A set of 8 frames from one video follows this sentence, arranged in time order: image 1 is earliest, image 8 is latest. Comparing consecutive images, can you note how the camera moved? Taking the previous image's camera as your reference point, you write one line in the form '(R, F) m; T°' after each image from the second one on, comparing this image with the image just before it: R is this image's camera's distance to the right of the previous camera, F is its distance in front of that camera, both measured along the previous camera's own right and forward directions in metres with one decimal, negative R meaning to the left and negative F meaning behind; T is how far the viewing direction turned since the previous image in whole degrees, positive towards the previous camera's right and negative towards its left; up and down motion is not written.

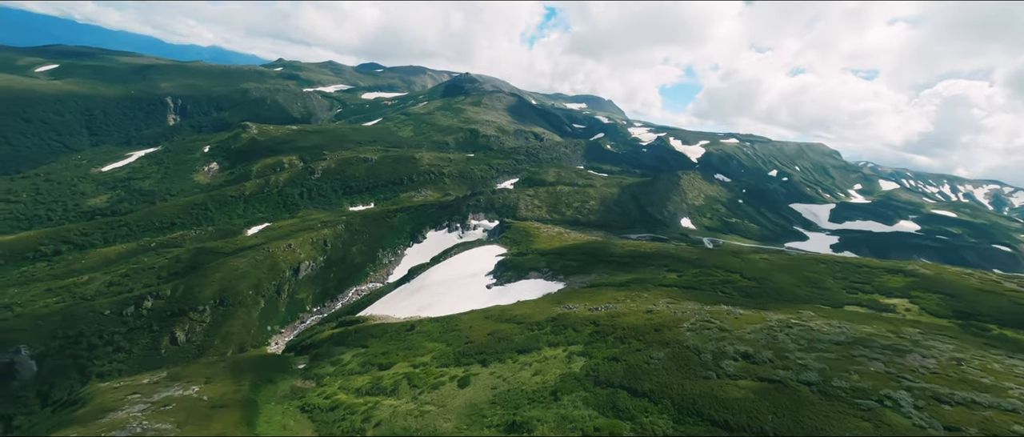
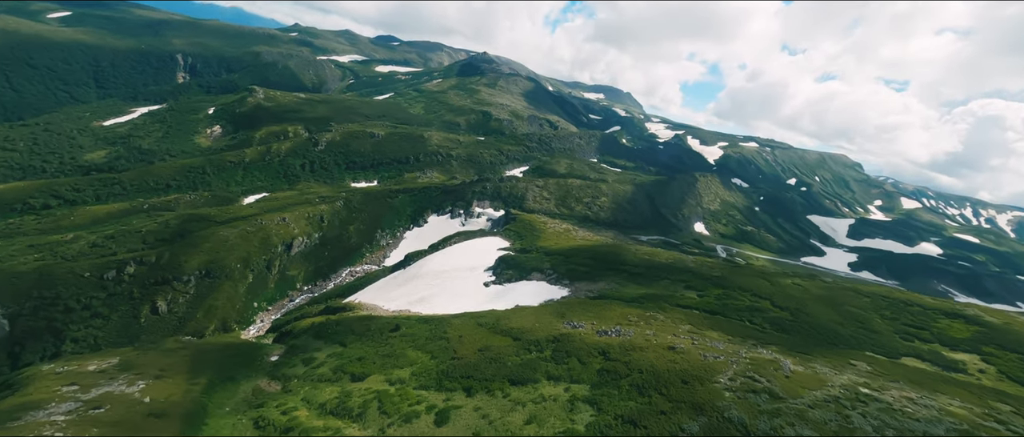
(0.0, +8.7) m; -1°
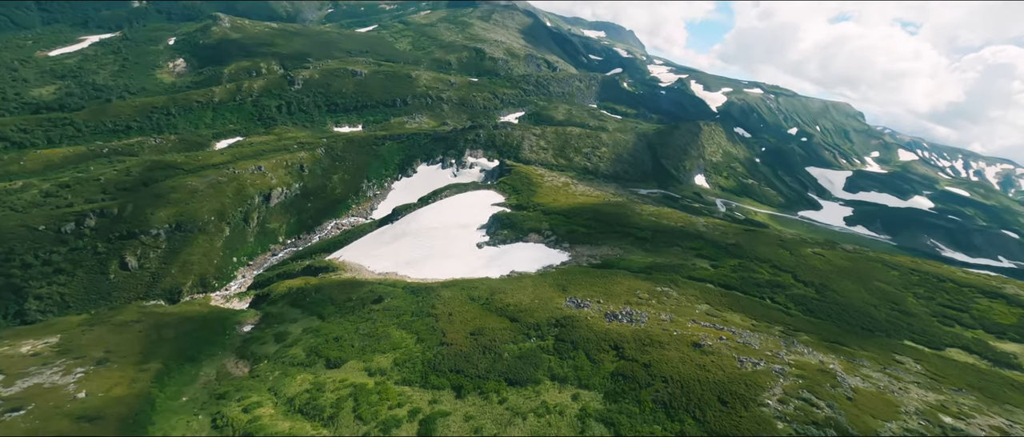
(-0.6, +9.0) m; +1°
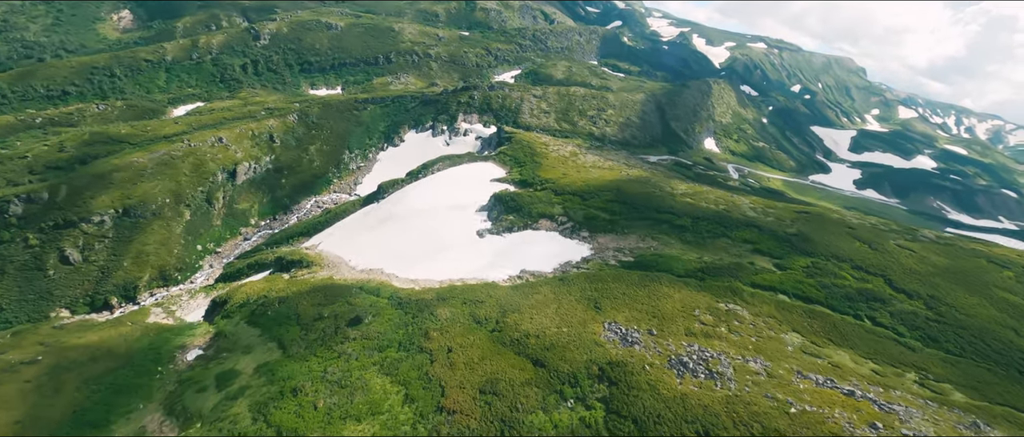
(-2.8, +15.2) m; +1°
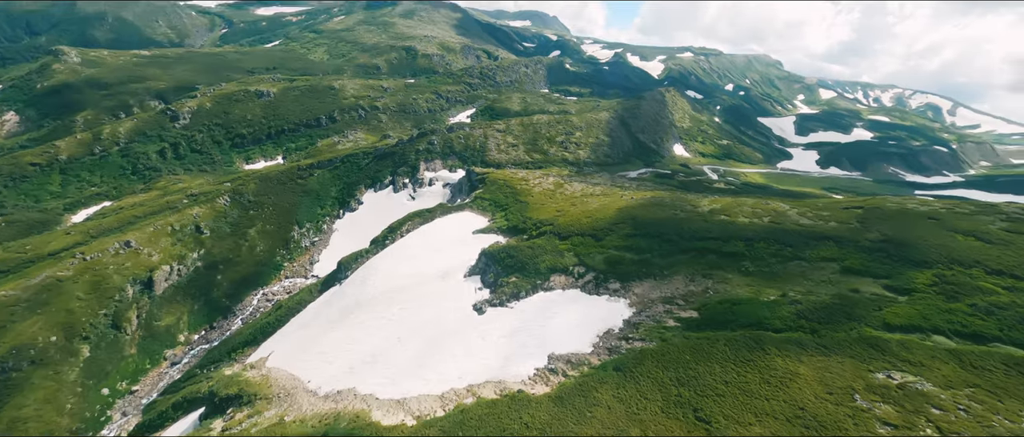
(-4.0, +16.0) m; +5°
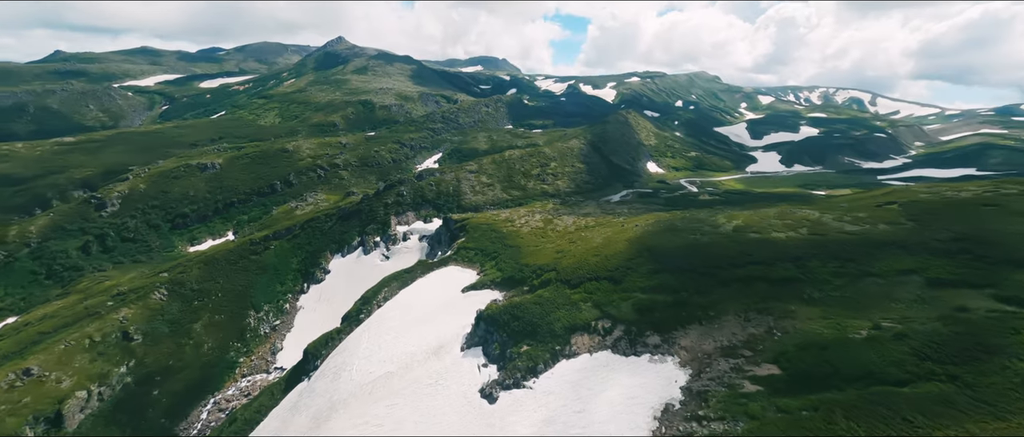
(-2.8, +10.2) m; +4°
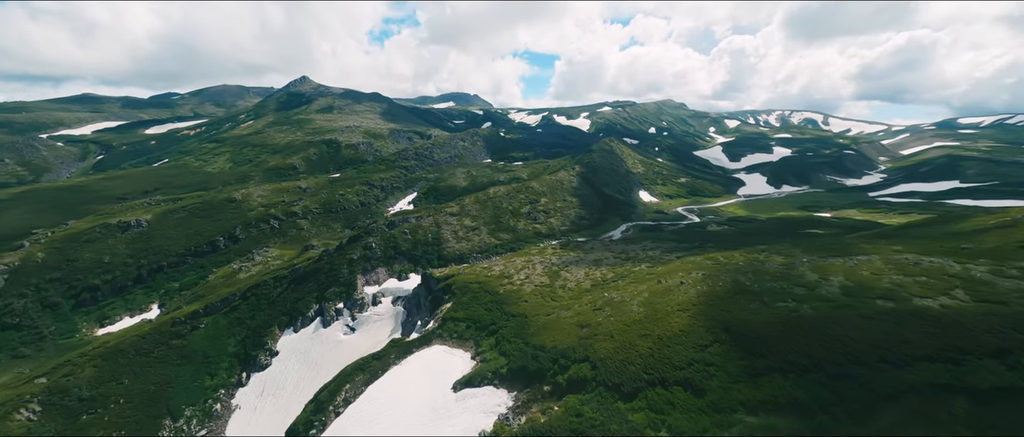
(-3.6, +18.0) m; +4°
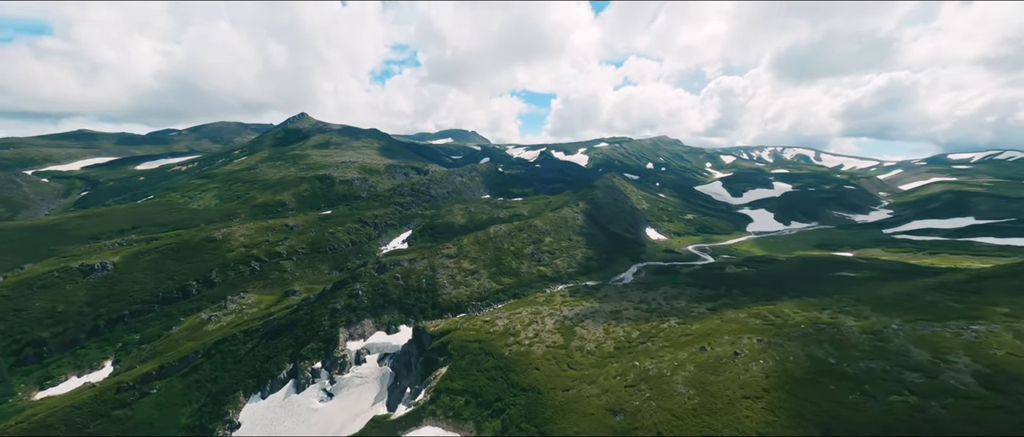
(-1.8, +9.4) m; +1°
